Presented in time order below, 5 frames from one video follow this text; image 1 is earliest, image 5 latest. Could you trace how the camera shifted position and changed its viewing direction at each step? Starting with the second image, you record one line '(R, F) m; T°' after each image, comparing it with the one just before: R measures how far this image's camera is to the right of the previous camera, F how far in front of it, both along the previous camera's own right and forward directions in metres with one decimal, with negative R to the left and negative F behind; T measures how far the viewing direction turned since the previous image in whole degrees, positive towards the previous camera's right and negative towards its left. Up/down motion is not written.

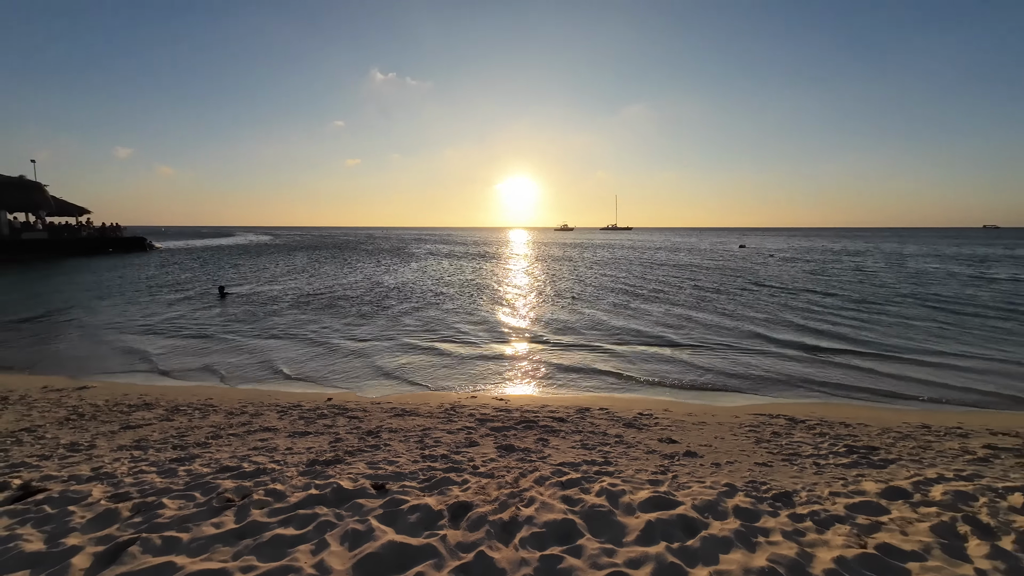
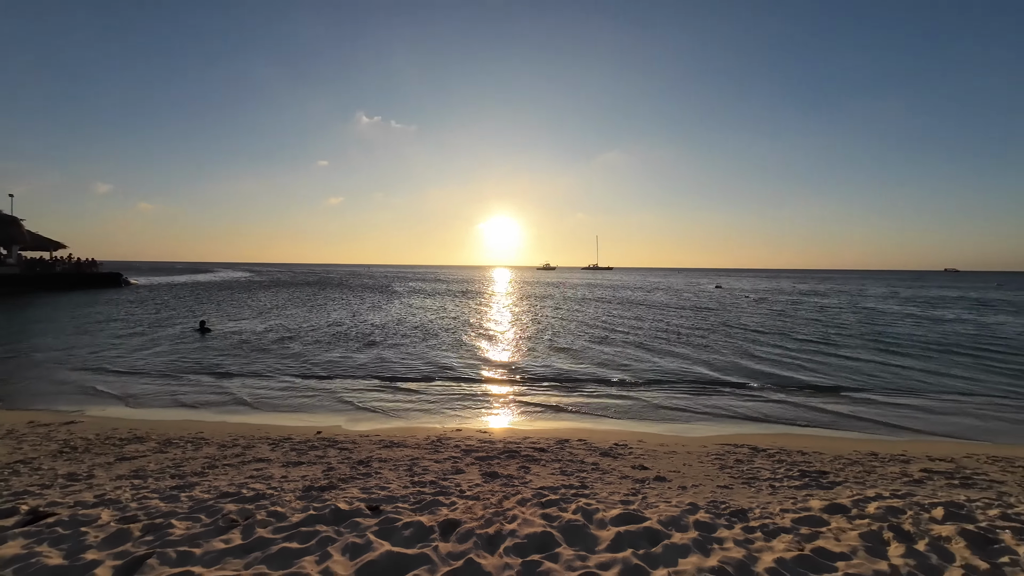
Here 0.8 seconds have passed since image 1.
(0.0, -0.7) m; +2°
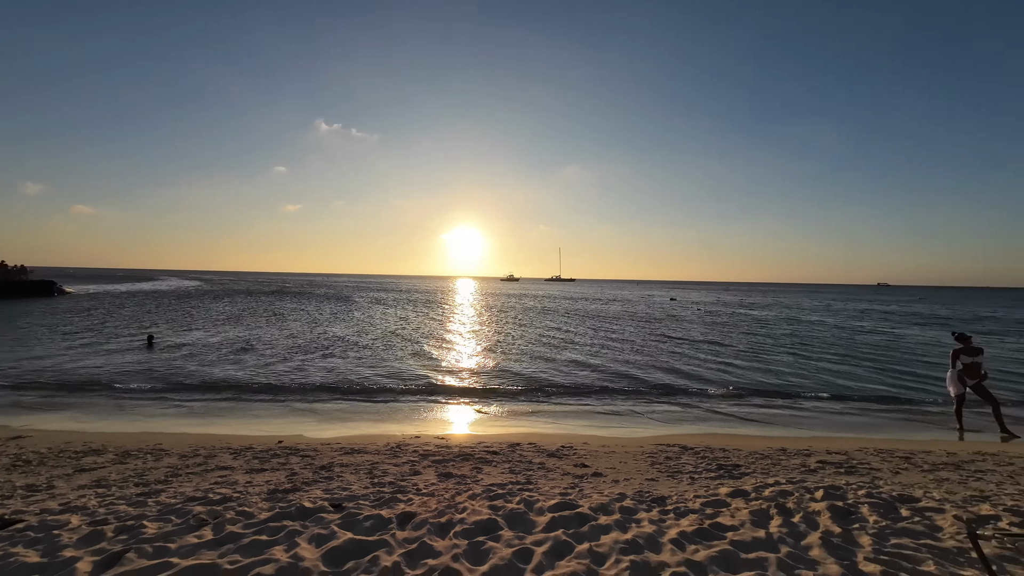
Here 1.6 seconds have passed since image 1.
(+0.2, -0.8) m; +5°
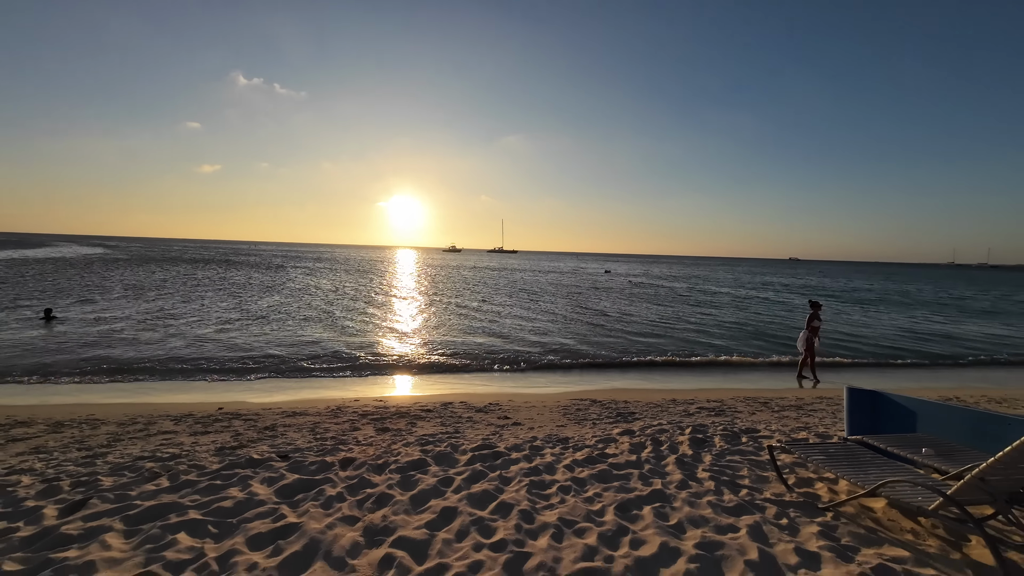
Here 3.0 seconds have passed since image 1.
(+0.2, -1.0) m; +8°
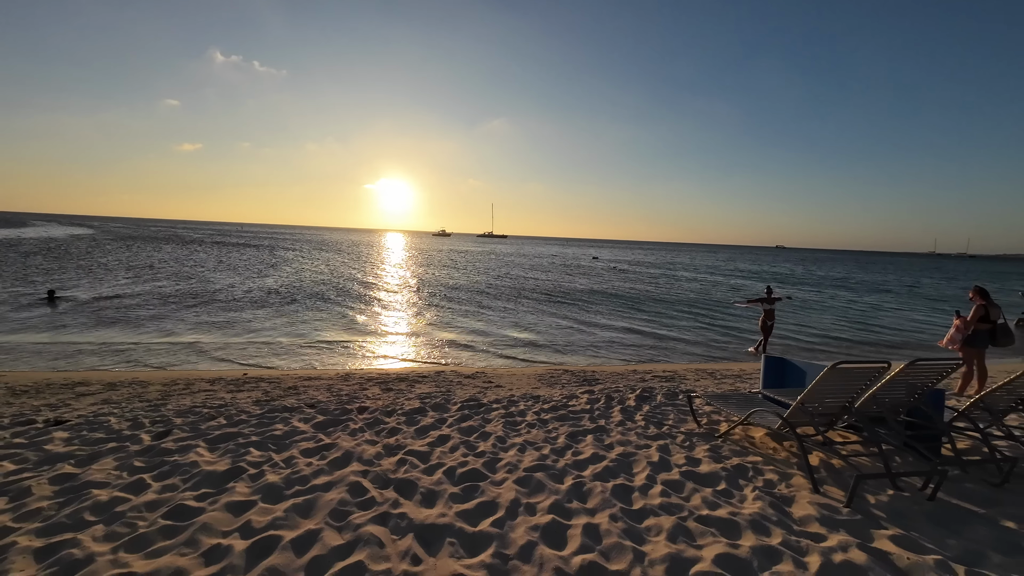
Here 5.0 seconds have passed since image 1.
(+0.1, -1.7) m; +1°
